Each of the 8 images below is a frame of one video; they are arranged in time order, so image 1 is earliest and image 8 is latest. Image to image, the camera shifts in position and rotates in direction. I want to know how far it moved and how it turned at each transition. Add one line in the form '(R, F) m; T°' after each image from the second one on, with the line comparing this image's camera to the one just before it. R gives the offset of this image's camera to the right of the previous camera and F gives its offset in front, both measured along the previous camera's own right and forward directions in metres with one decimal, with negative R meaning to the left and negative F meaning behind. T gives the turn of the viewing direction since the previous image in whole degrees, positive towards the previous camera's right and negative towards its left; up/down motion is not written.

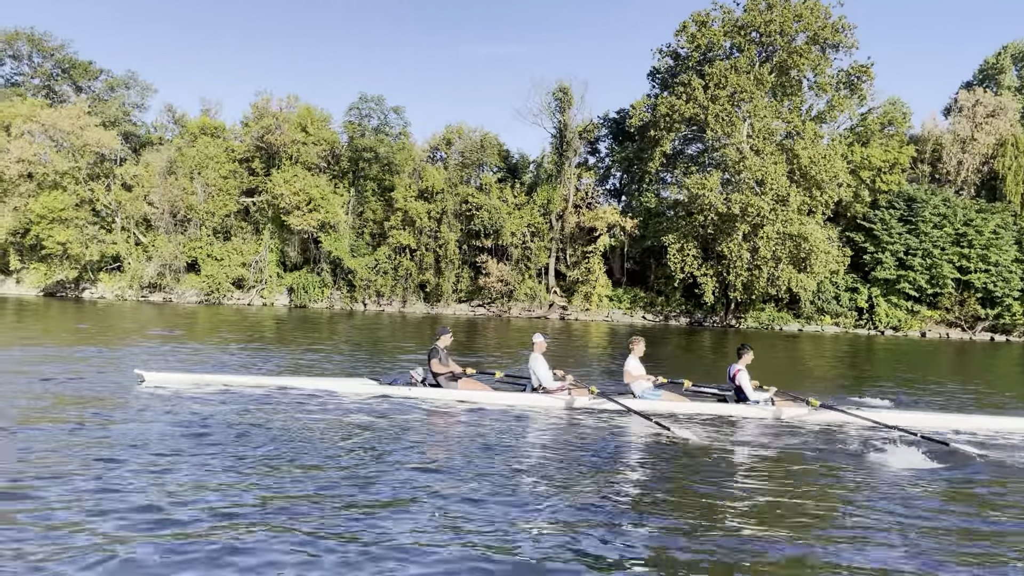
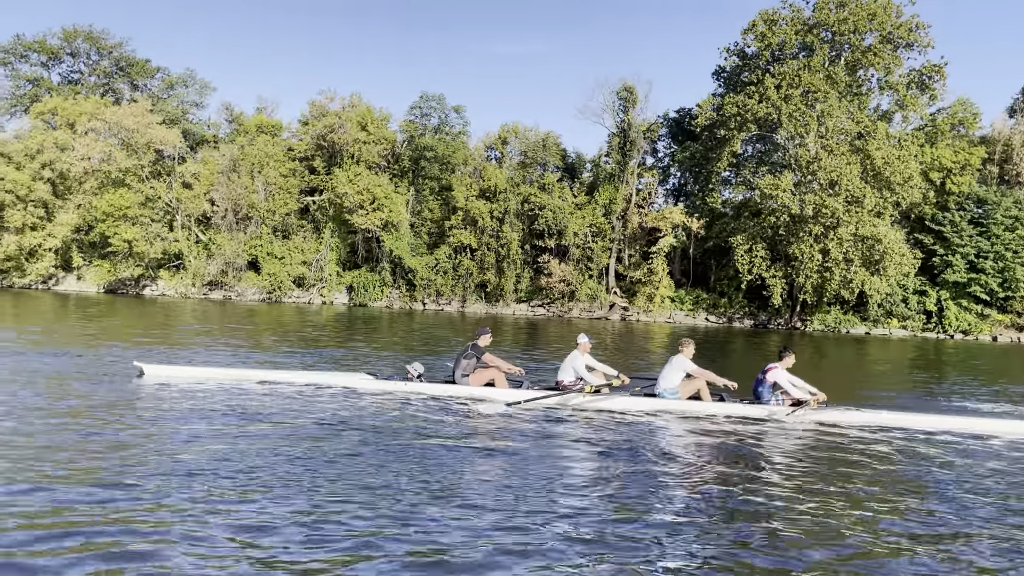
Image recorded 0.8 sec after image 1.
(-1.7, +0.2) m; -1°
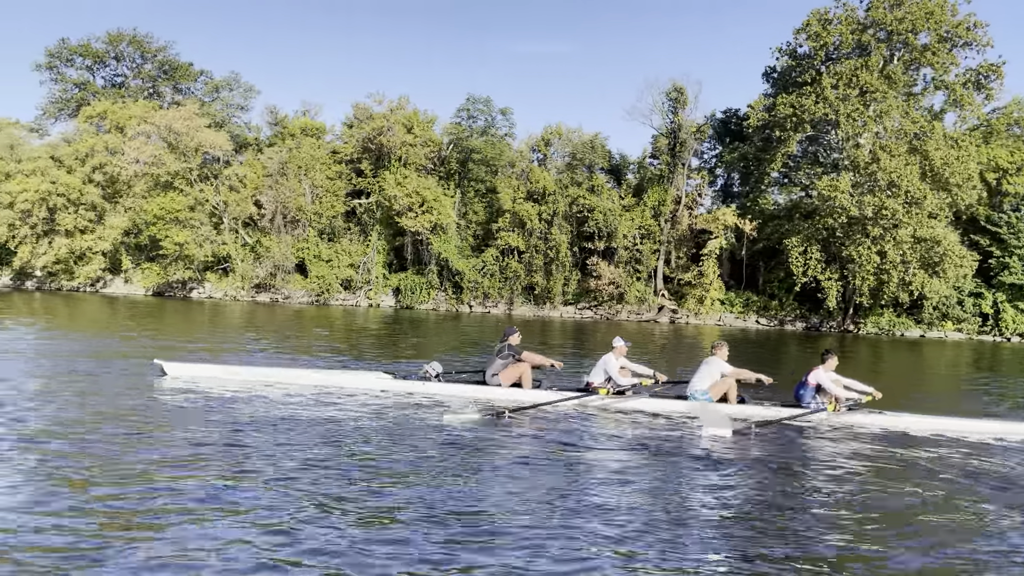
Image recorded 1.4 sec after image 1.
(-1.3, +0.1) m; -1°
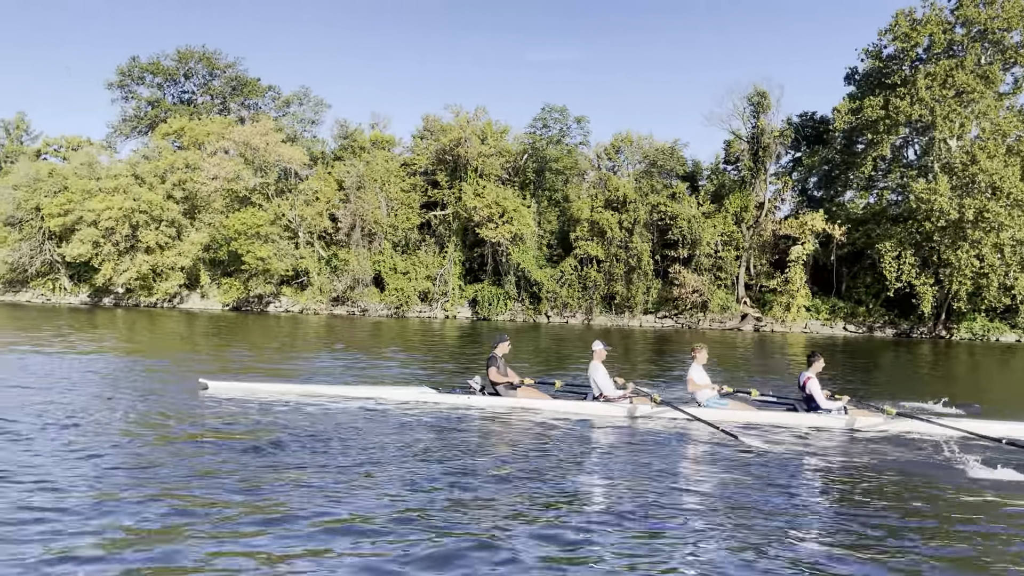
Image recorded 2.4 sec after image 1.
(-2.1, +0.3) m; -2°
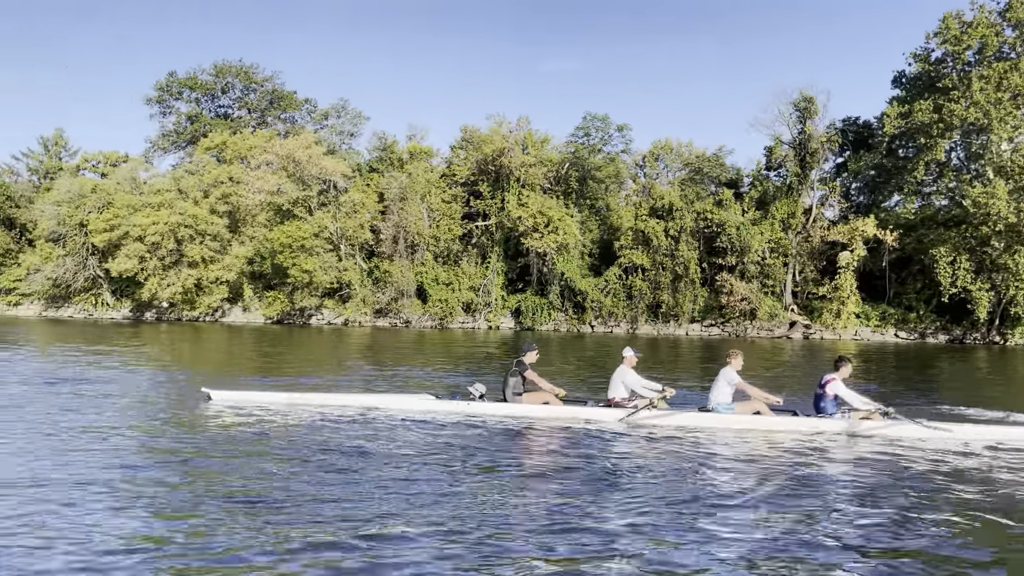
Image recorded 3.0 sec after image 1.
(-1.2, +0.2) m; -1°
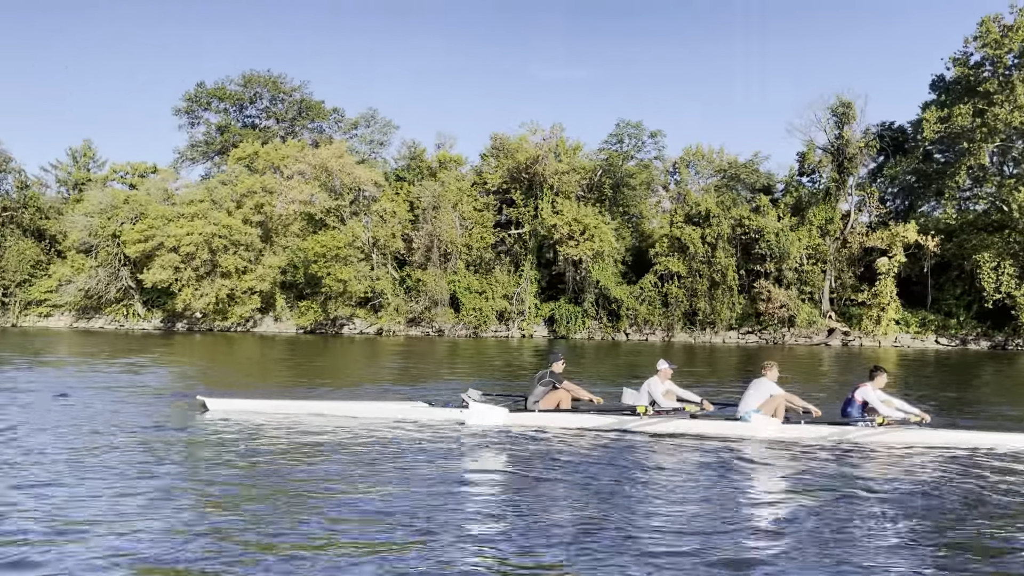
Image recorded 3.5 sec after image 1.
(-1.1, +0.2) m; -1°
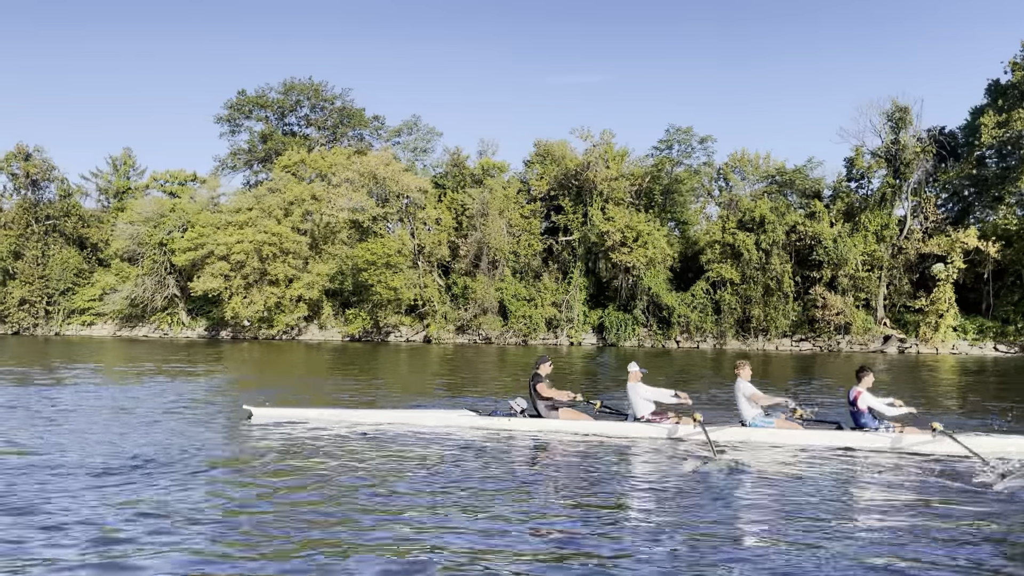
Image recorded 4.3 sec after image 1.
(-1.7, +0.3) m; -1°
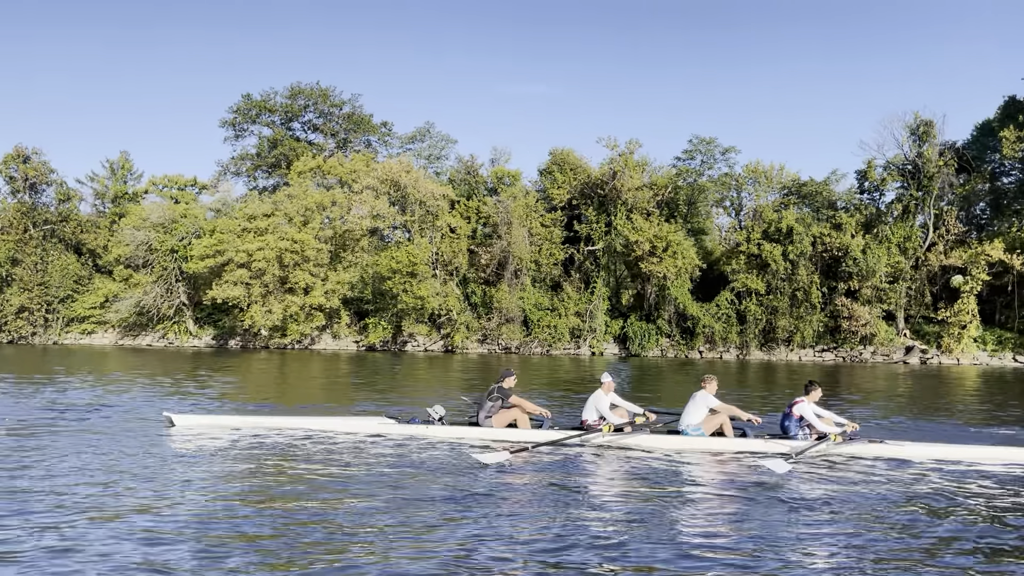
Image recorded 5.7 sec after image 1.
(-3.0, +0.4) m; +3°
